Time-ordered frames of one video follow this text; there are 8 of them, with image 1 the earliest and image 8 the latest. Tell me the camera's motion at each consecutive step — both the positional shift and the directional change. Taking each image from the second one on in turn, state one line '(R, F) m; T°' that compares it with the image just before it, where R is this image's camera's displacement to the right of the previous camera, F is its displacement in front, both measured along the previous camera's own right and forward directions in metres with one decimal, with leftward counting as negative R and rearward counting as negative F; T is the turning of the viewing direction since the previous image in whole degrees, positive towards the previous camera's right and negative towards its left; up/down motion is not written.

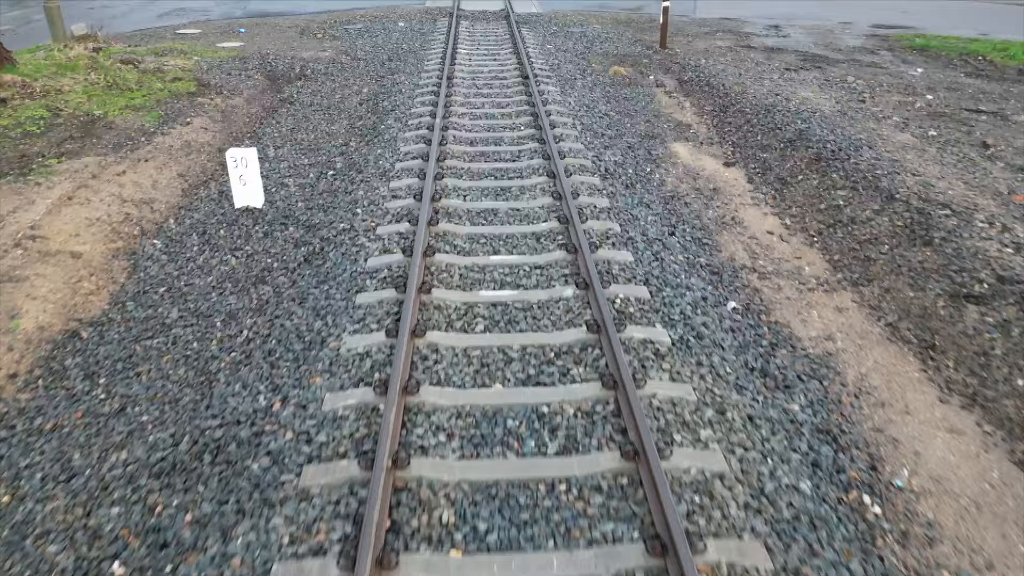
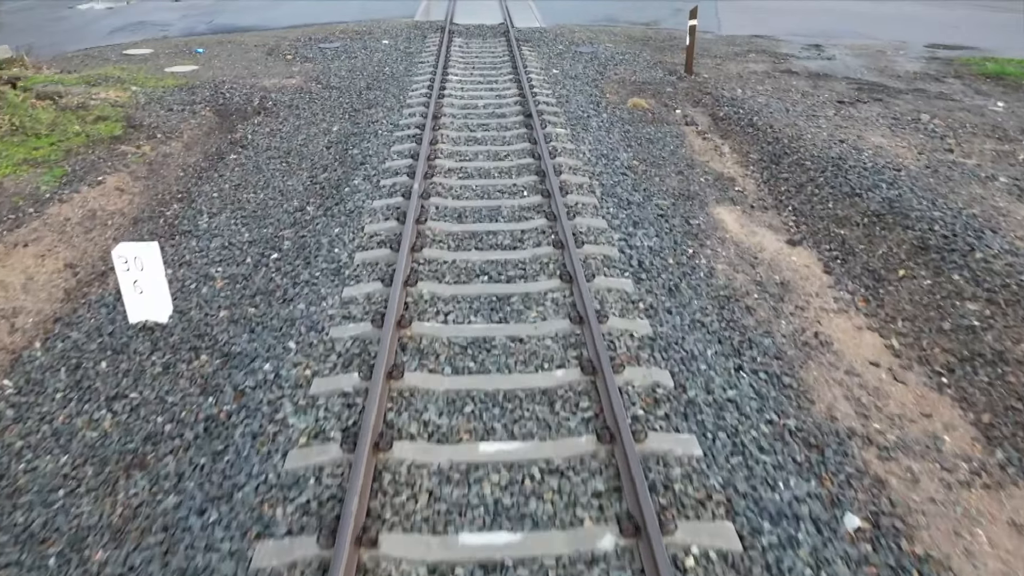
(0.0, +2.0) m; 0°
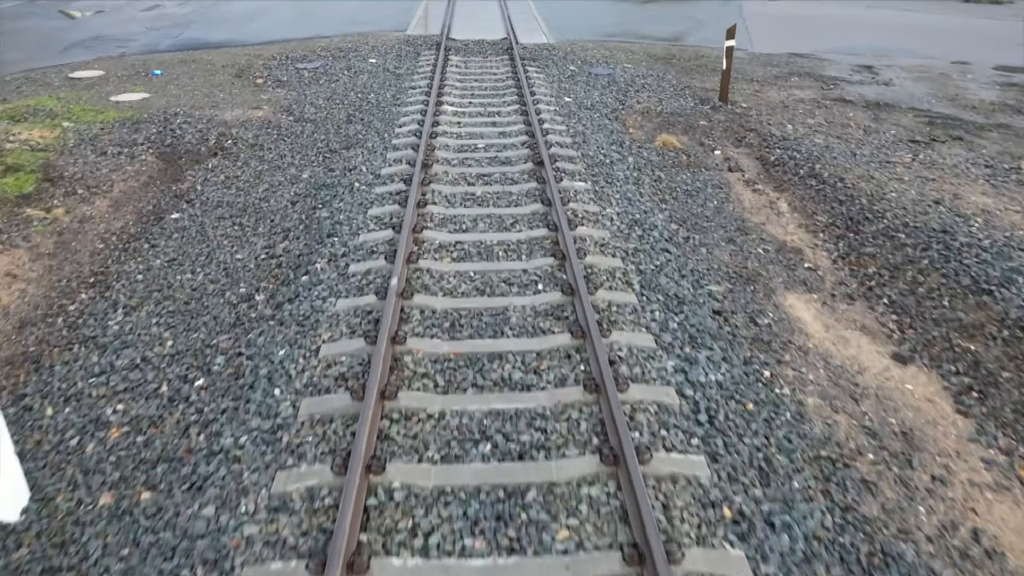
(-0.1, +1.7) m; 0°
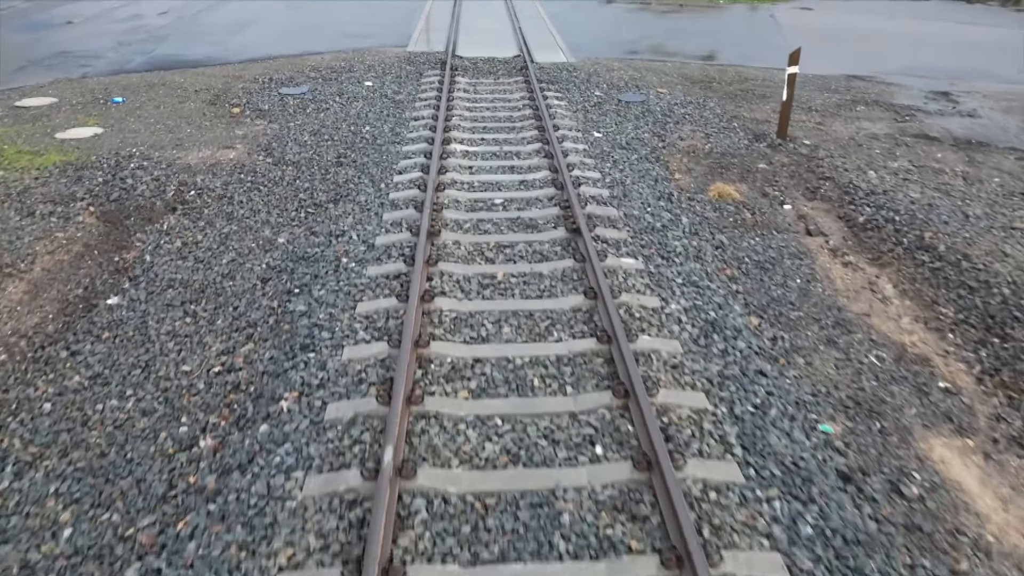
(-0.2, +1.6) m; 0°
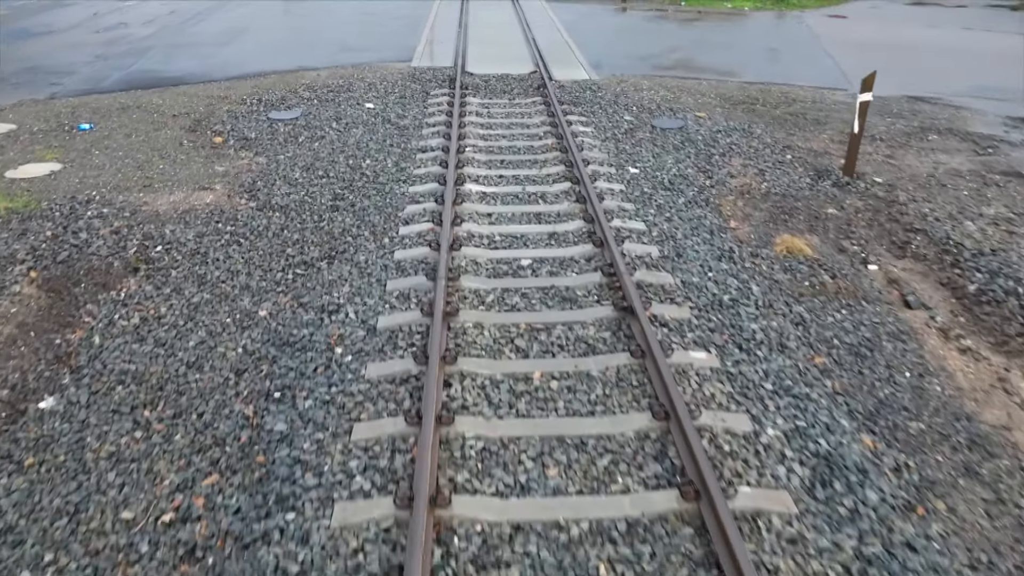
(-0.2, +1.2) m; 0°
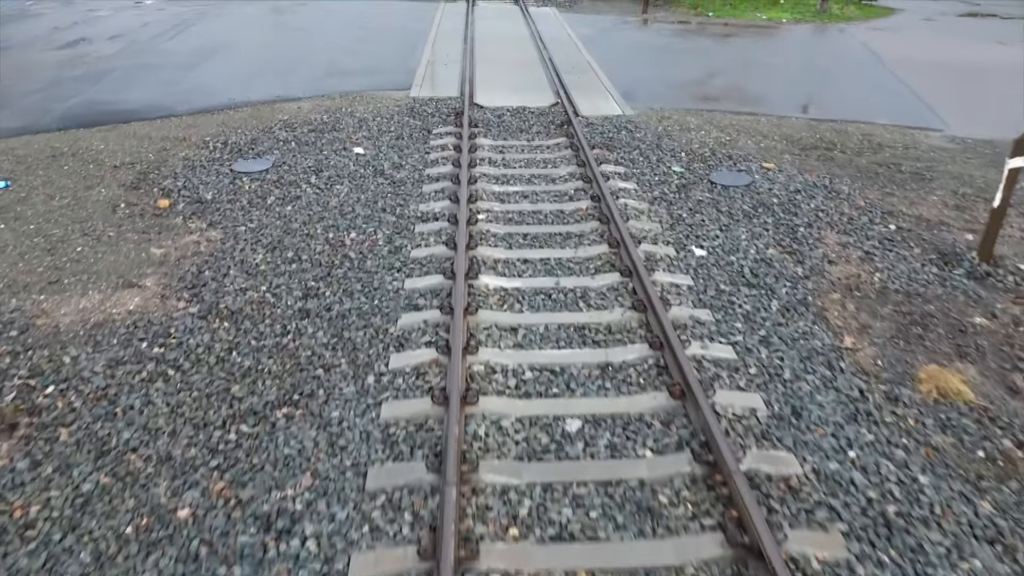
(-0.2, +1.8) m; 0°
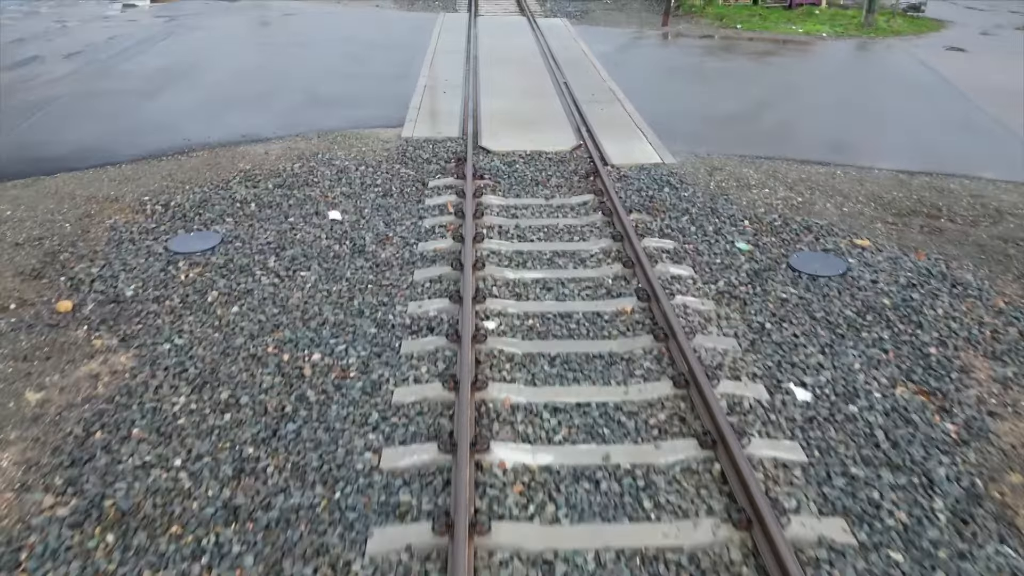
(-0.1, +1.7) m; 0°
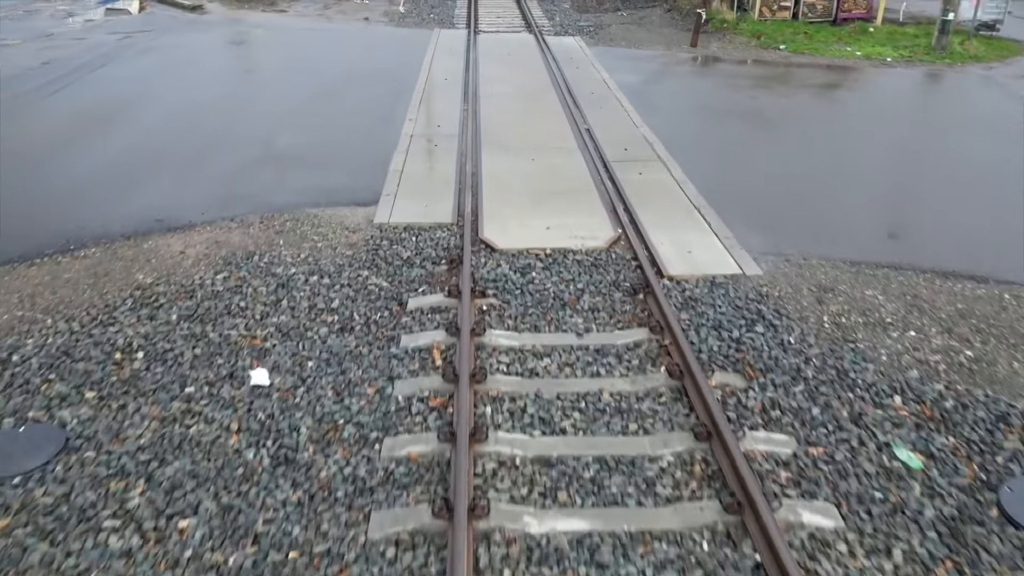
(-0.1, +2.2) m; 0°
